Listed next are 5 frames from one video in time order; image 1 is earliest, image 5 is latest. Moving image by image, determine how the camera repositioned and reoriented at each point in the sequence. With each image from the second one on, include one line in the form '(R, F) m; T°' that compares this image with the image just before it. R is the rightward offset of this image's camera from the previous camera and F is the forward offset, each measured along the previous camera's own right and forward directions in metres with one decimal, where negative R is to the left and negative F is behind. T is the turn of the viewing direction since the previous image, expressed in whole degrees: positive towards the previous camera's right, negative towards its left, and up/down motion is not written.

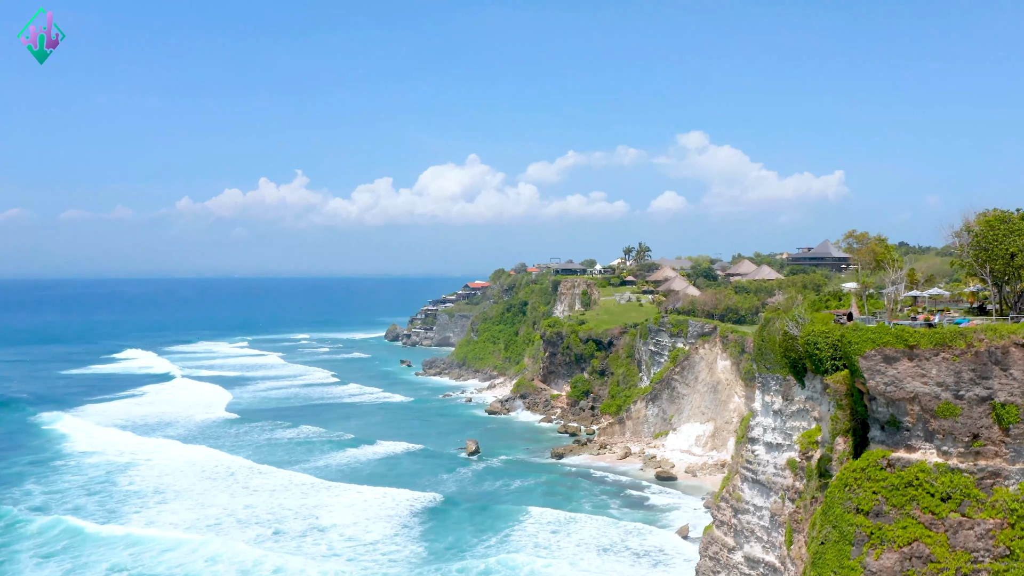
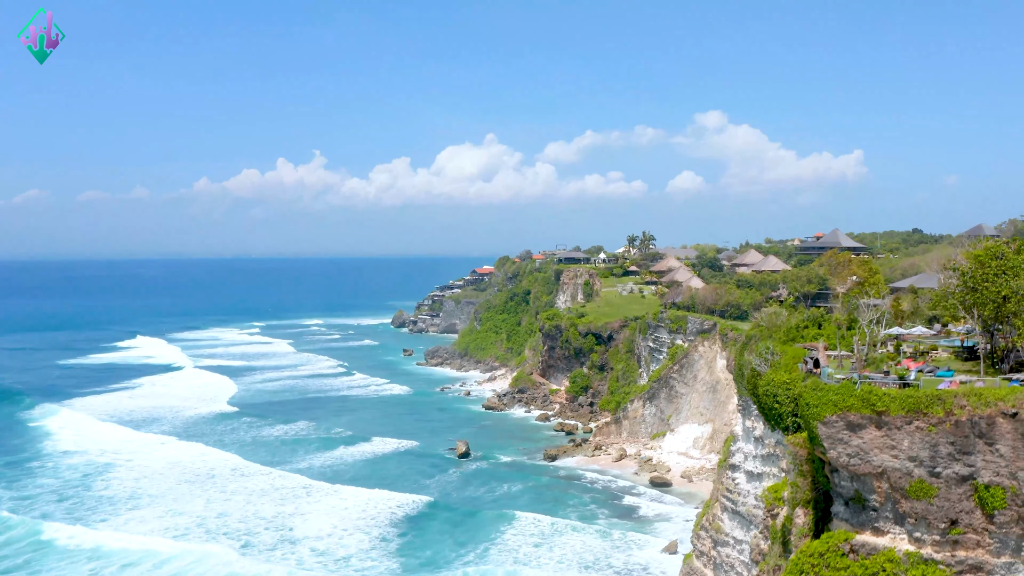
(+1.4, +1.5) m; -1°
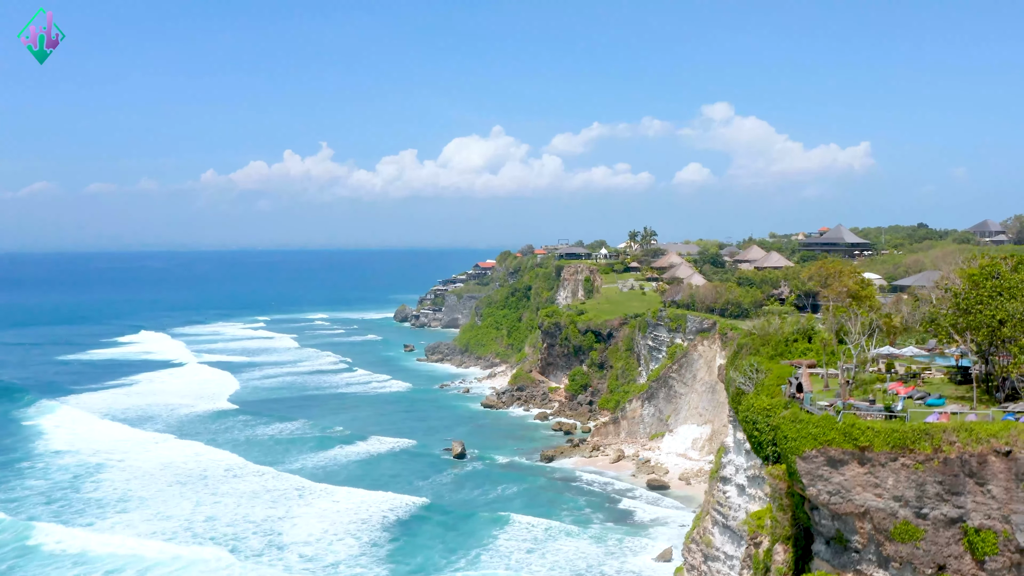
(+0.5, +0.6) m; 0°
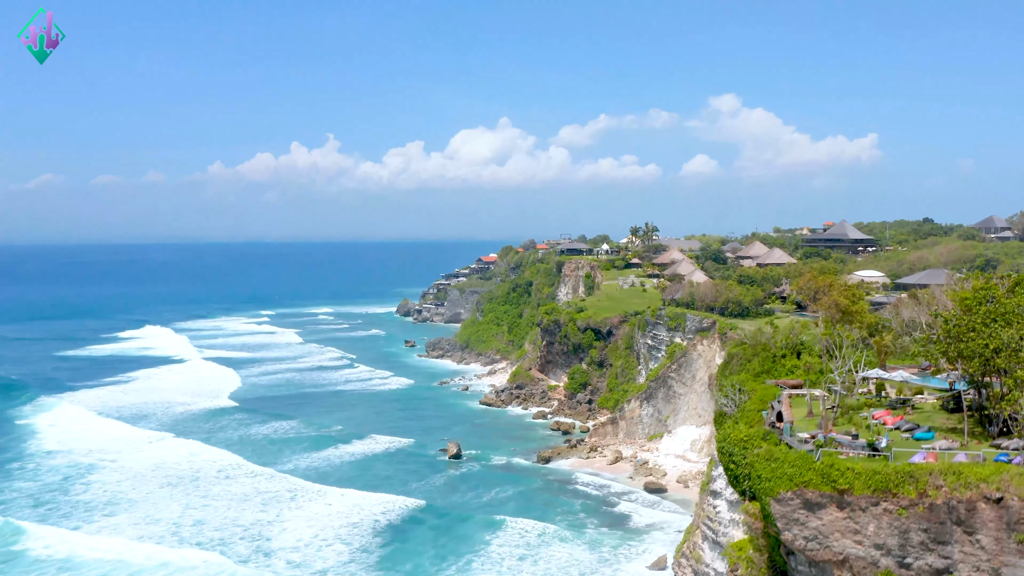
(+0.6, +0.6) m; 0°
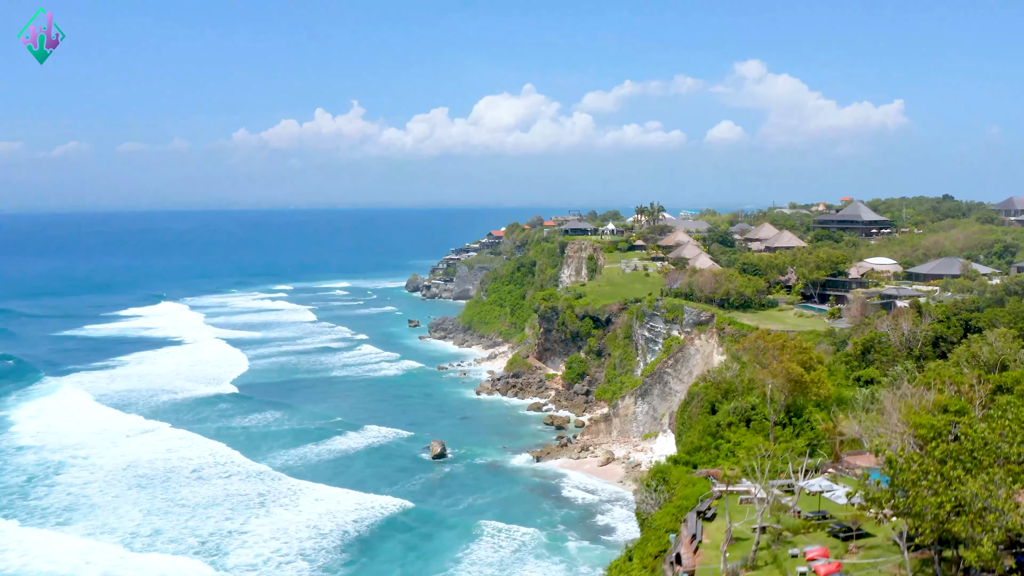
(+1.9, +2.1) m; -2°
